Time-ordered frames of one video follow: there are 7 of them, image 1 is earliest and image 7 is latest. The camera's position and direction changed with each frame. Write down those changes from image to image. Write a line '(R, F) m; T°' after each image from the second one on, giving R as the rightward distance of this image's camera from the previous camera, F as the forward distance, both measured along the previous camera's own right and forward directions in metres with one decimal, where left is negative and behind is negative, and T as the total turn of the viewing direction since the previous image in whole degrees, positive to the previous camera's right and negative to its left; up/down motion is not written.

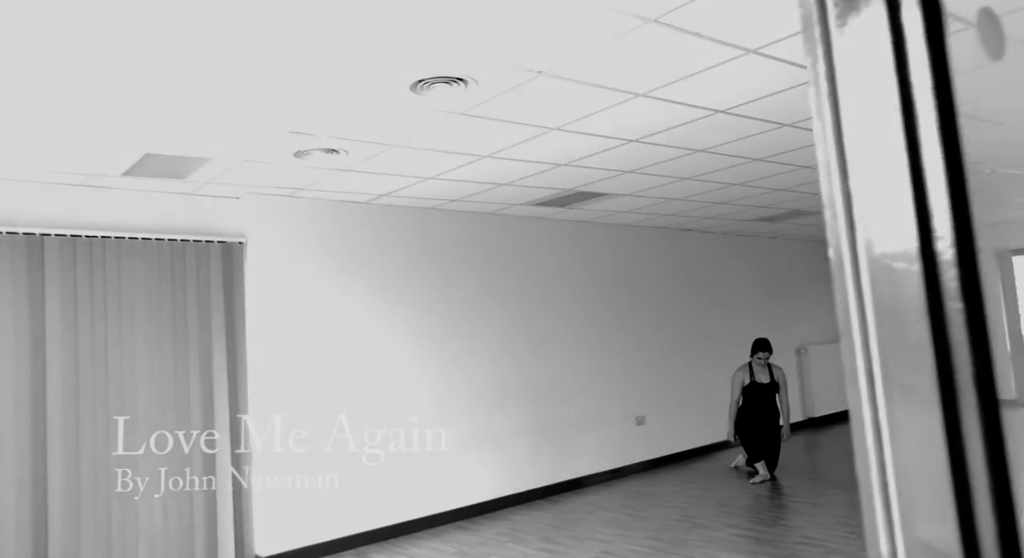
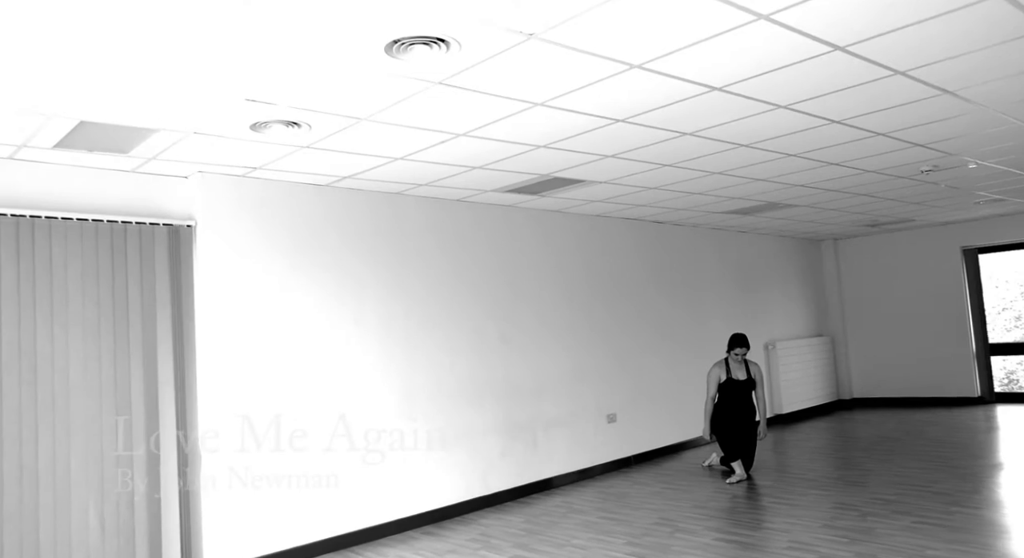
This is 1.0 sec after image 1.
(-0.1, +0.4) m; +3°
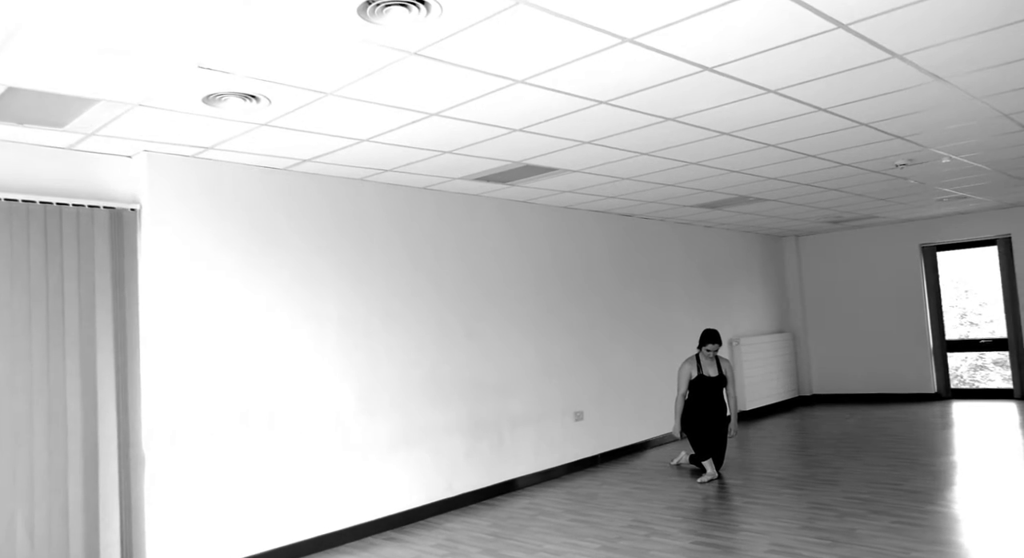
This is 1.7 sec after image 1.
(-0.1, +0.3) m; +3°
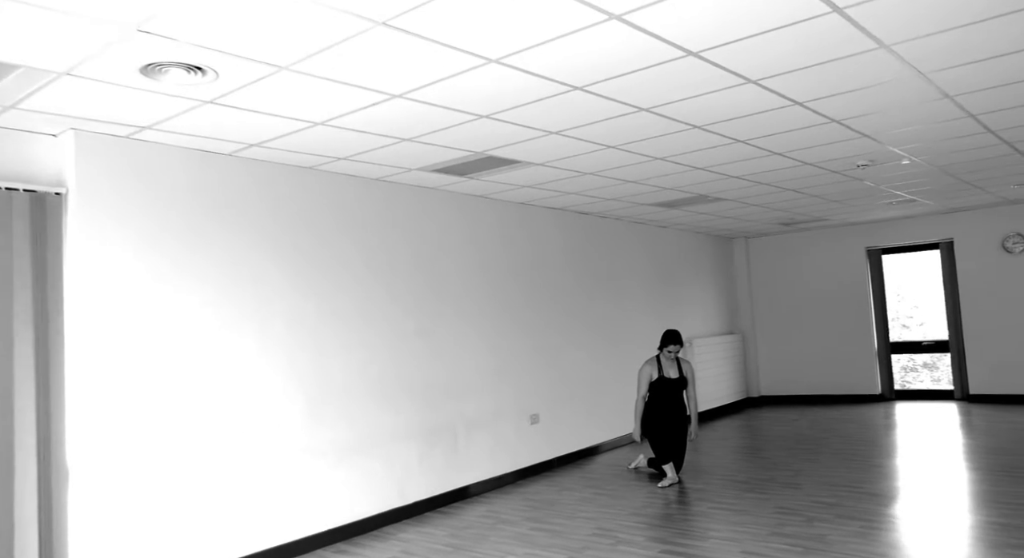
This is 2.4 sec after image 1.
(-0.1, +0.3) m; +4°
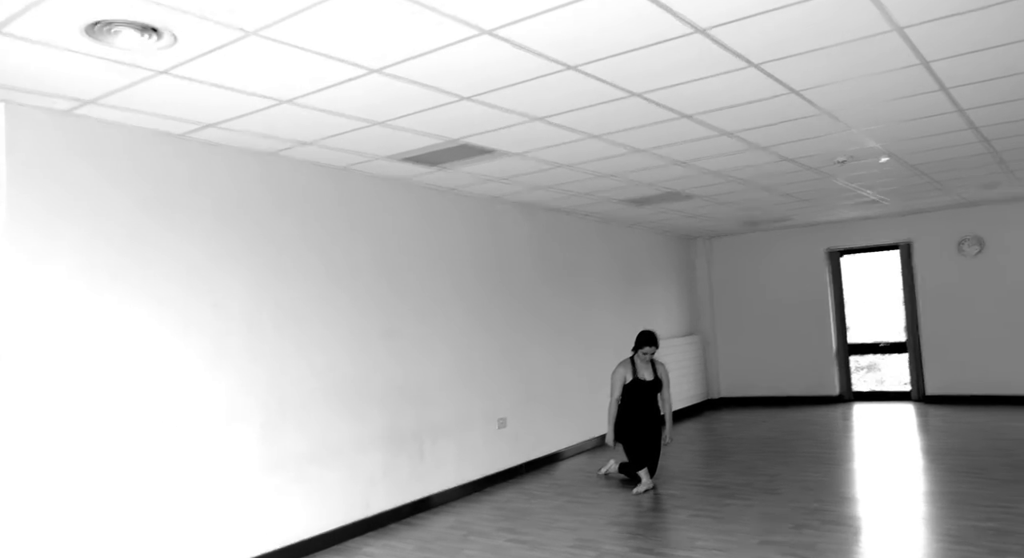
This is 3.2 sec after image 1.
(-0.2, +0.3) m; +4°
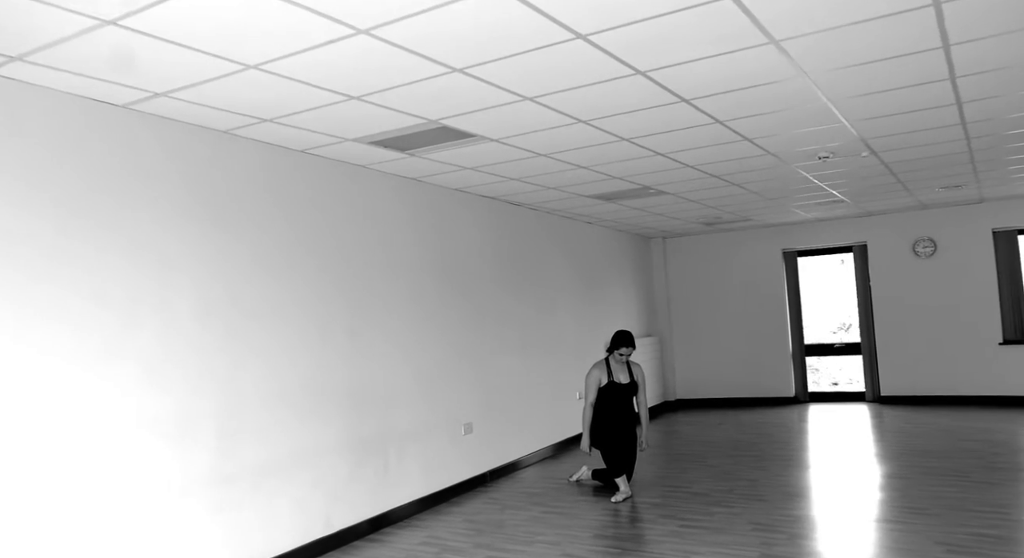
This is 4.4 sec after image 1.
(-0.3, +0.4) m; +4°
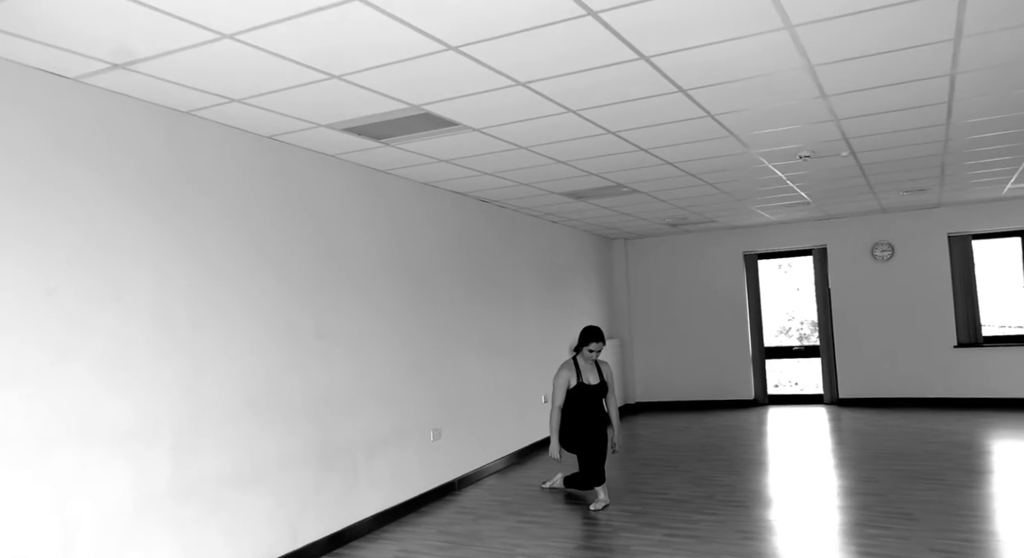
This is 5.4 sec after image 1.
(-0.2, +0.3) m; +4°
